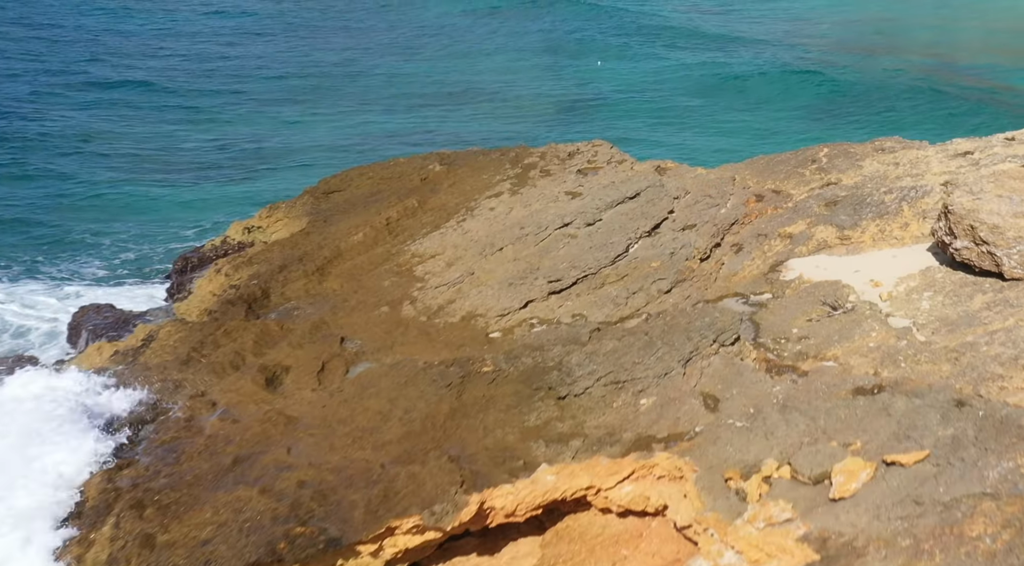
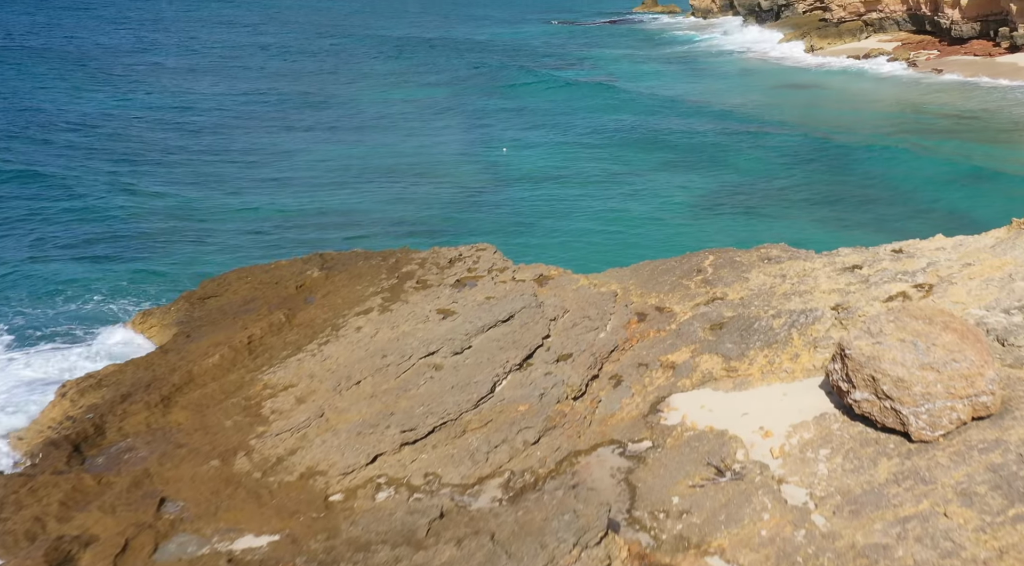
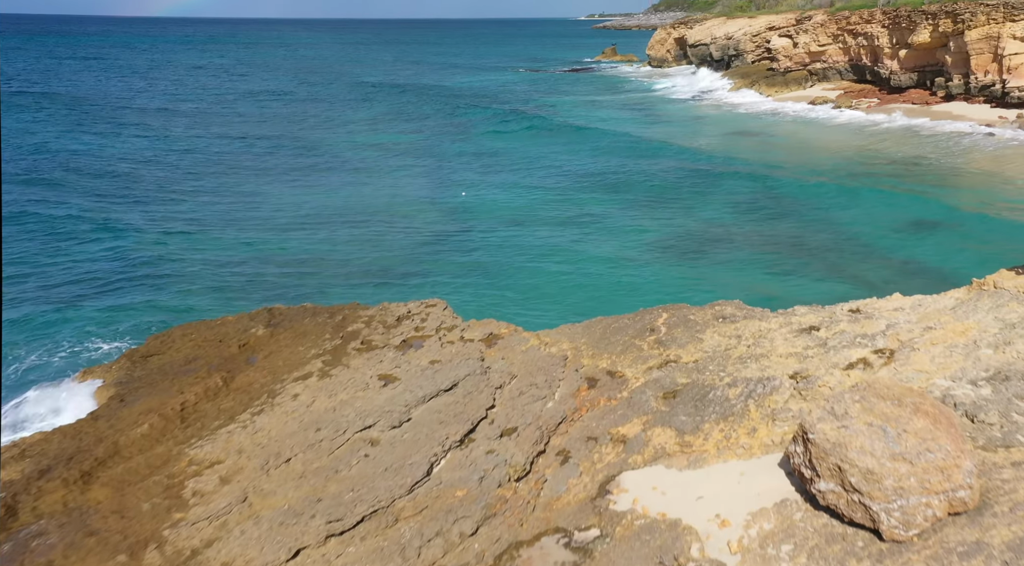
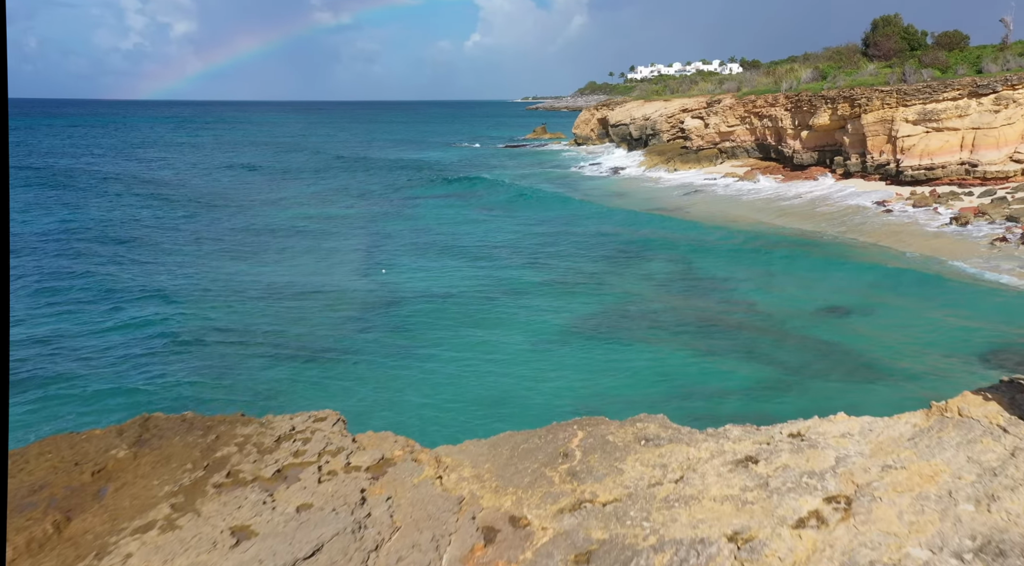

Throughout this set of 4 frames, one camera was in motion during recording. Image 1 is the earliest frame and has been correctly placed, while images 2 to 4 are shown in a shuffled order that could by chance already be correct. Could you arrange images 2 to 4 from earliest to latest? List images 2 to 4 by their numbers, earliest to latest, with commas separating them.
2, 3, 4
